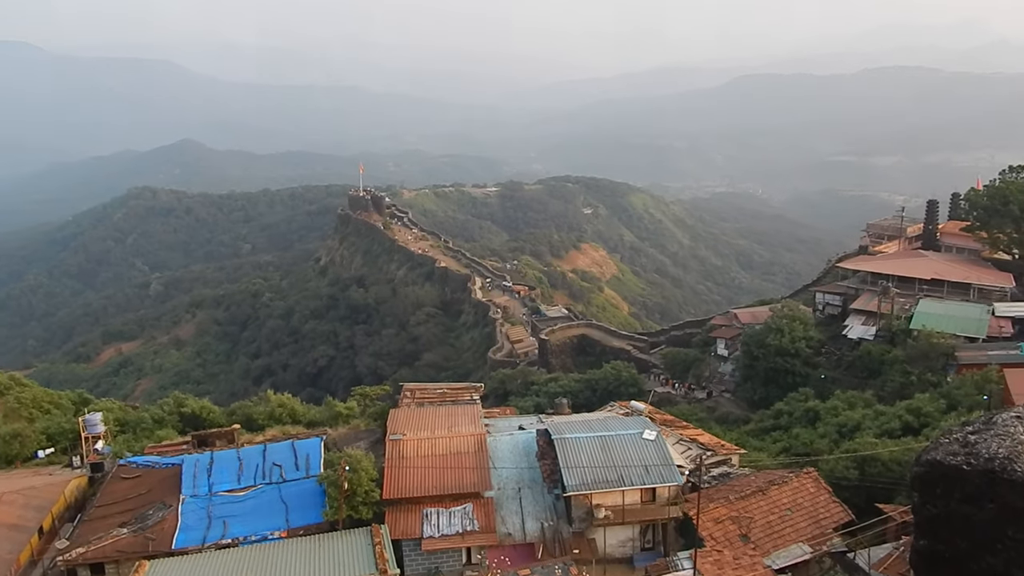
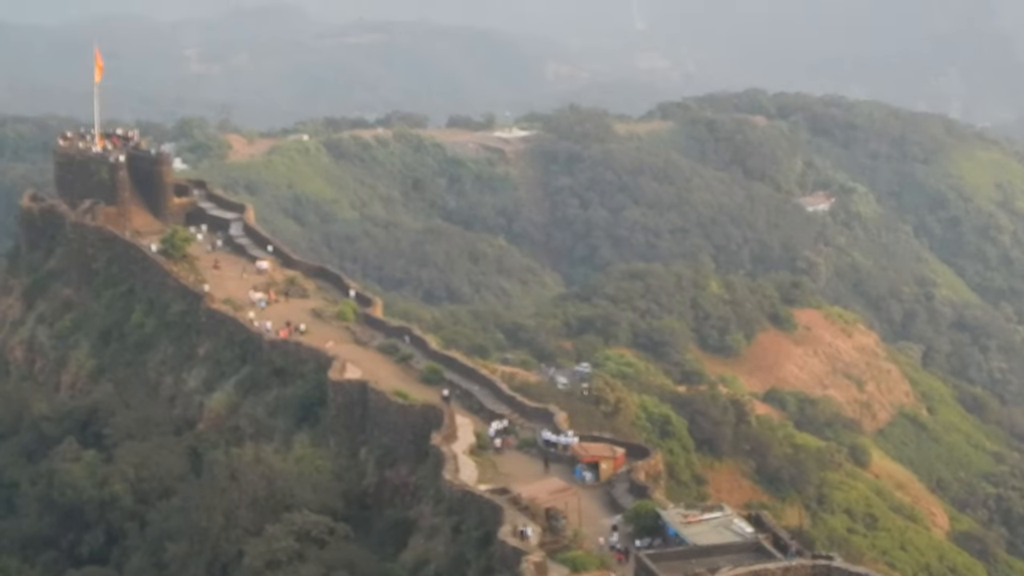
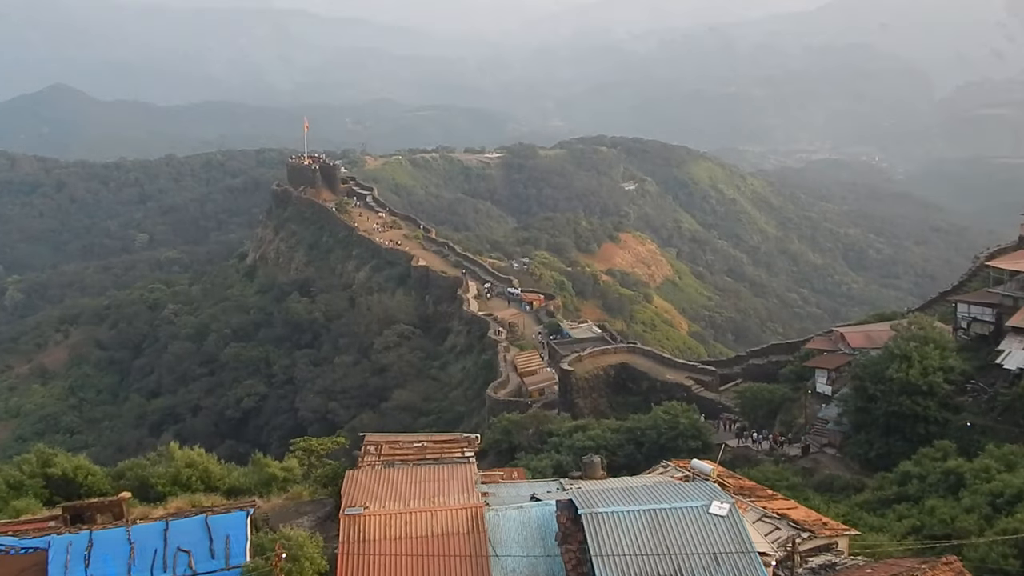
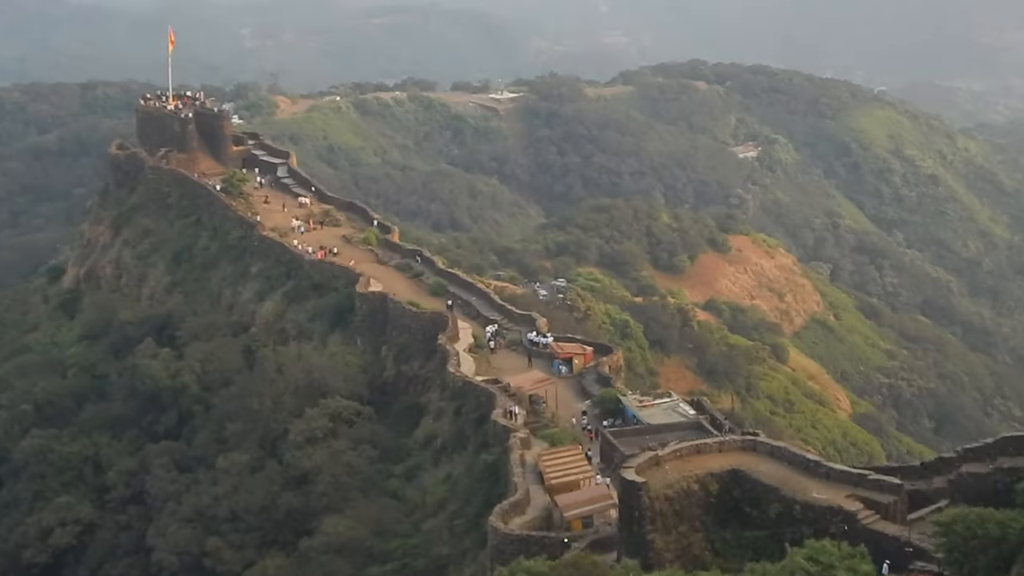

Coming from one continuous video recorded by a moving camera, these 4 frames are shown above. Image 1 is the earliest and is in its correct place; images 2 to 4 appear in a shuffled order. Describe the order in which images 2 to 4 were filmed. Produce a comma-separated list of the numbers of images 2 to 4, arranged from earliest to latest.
3, 4, 2
